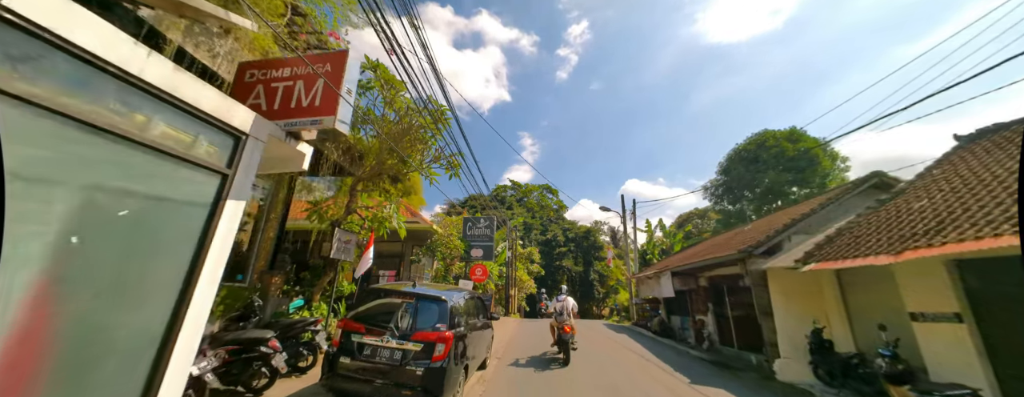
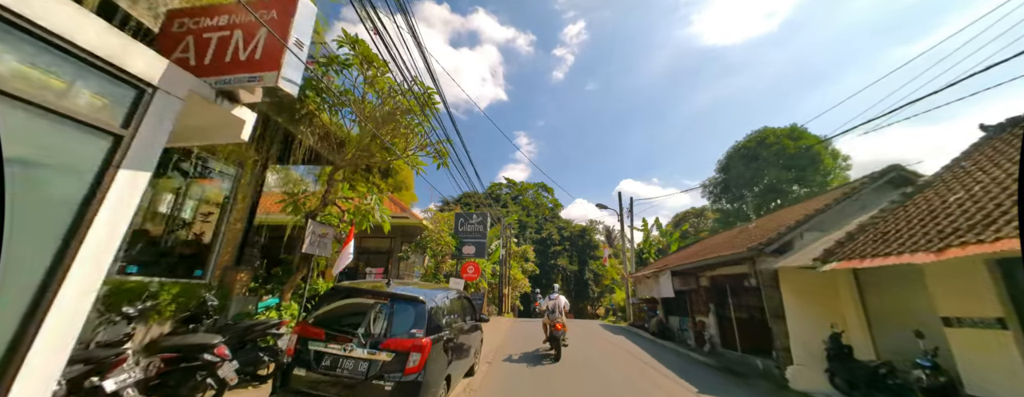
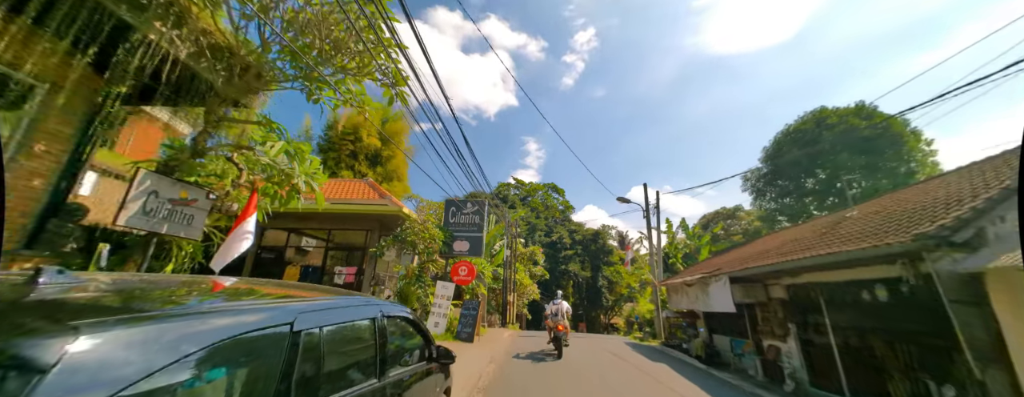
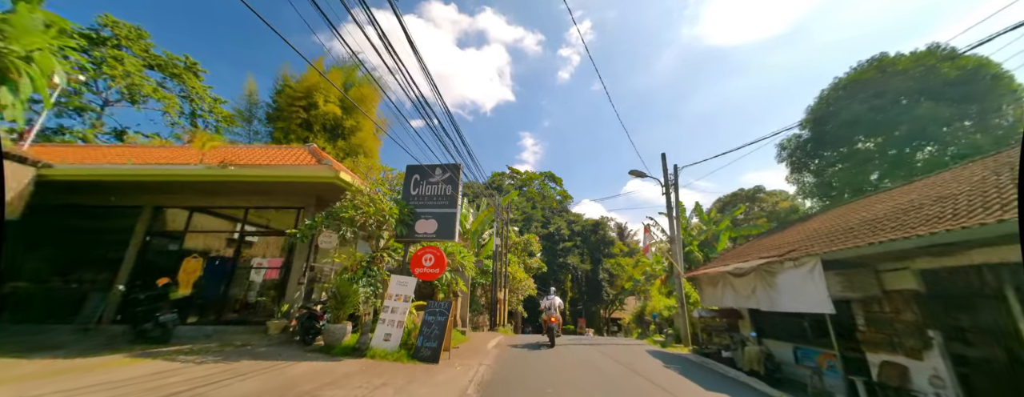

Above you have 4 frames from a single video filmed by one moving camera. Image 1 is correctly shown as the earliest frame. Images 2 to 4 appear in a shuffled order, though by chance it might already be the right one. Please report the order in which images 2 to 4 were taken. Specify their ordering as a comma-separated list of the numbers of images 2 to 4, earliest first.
2, 3, 4
